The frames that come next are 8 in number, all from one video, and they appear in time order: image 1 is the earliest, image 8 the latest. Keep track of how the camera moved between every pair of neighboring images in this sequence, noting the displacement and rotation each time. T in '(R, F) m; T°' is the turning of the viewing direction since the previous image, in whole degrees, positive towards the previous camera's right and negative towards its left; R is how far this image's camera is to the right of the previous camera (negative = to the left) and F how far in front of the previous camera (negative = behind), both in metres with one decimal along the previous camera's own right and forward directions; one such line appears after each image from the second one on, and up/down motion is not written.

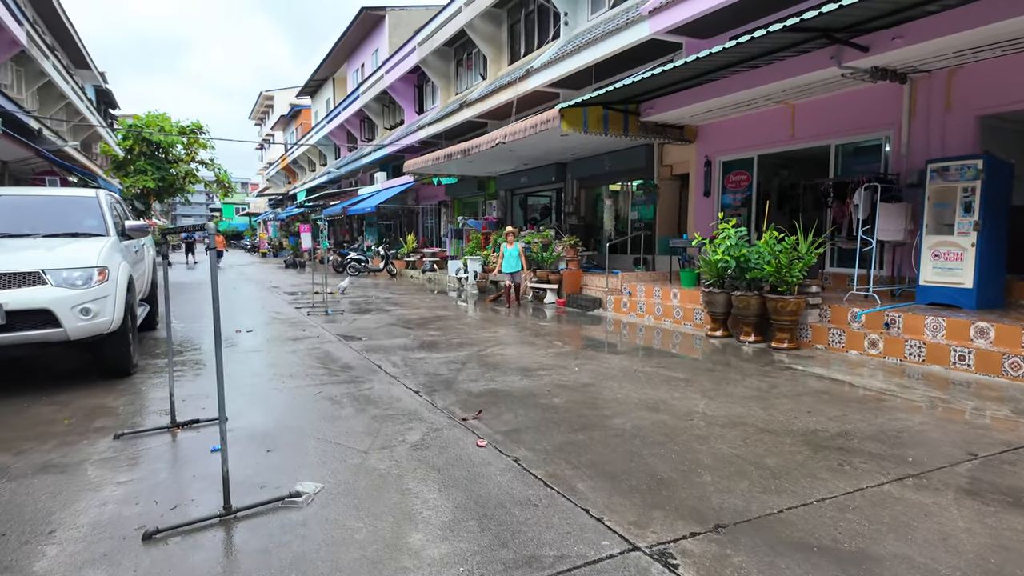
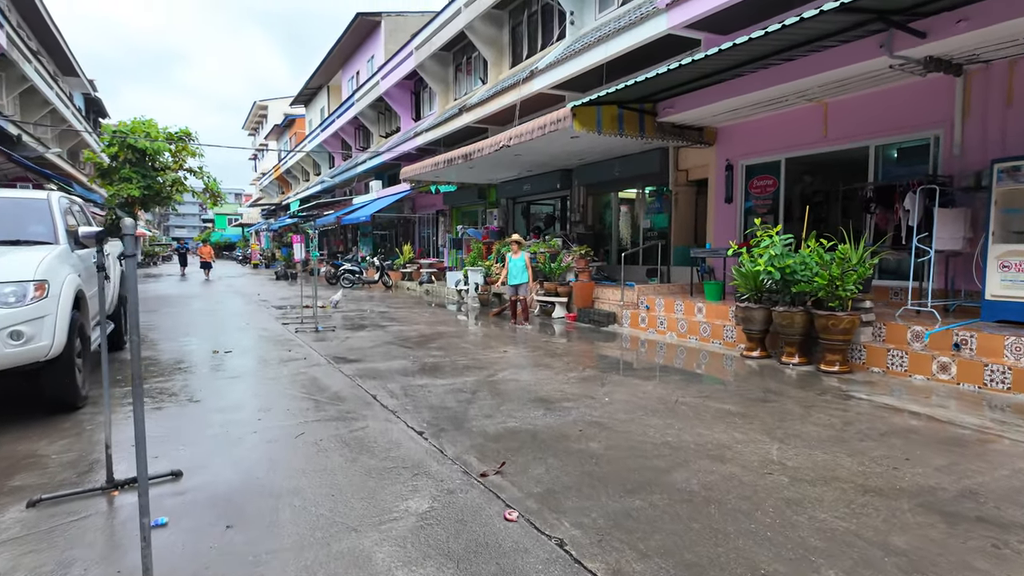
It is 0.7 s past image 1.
(-0.2, +0.8) m; 0°
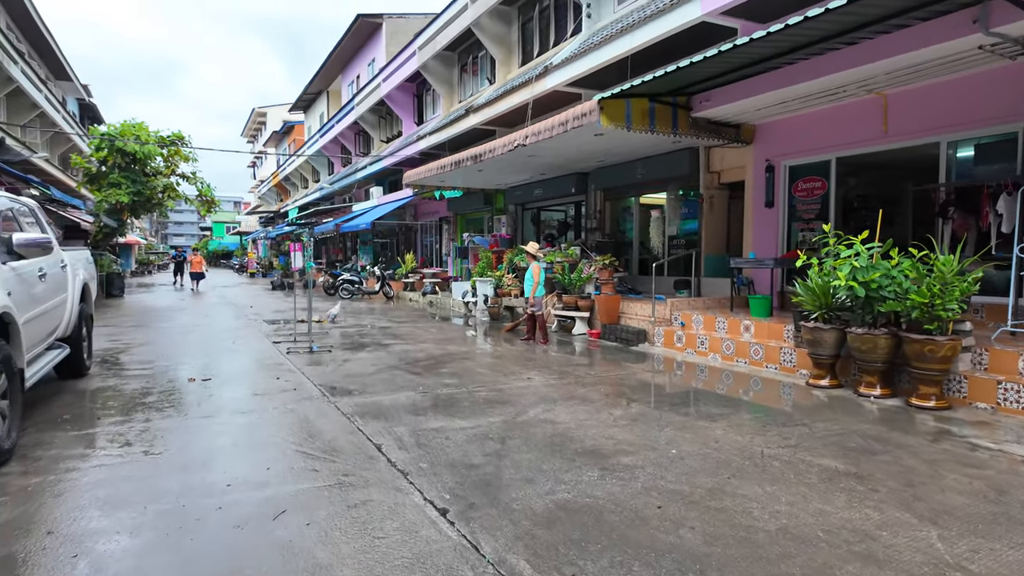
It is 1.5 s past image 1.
(-0.3, +1.0) m; 0°
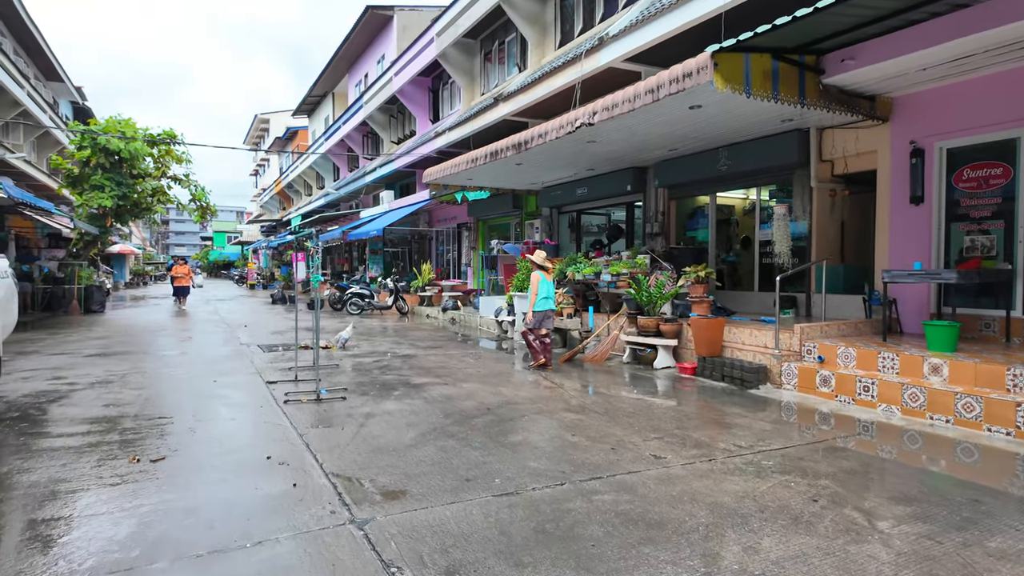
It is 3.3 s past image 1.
(-0.7, +2.1) m; 0°
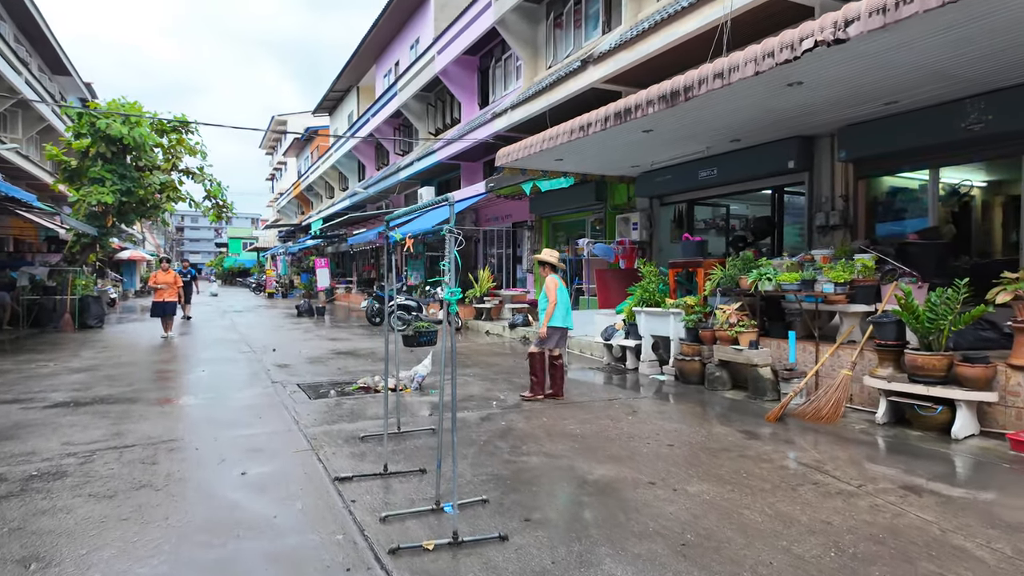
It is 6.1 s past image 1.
(-1.4, +2.7) m; -1°
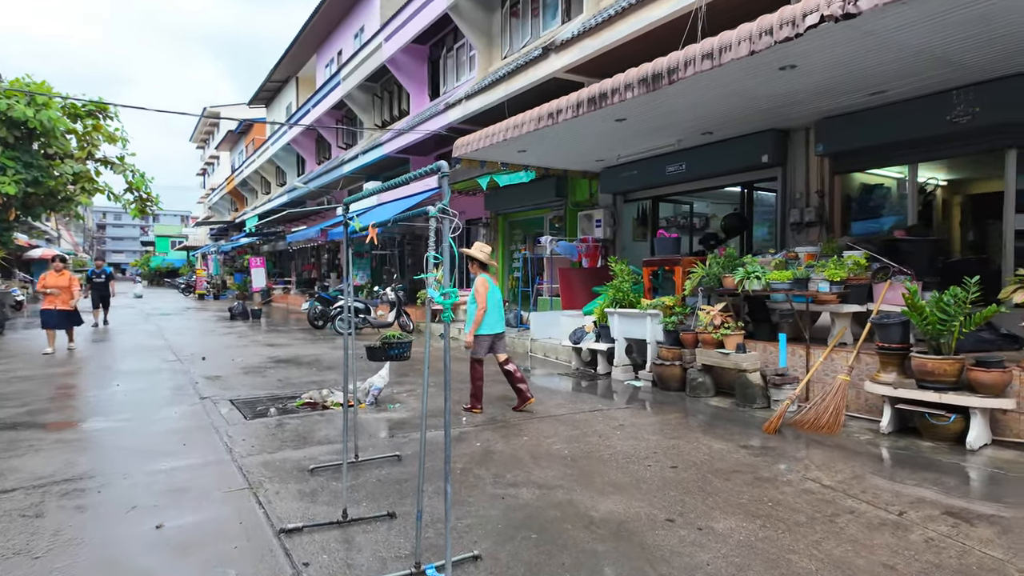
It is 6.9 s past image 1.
(-0.2, +0.6) m; +5°
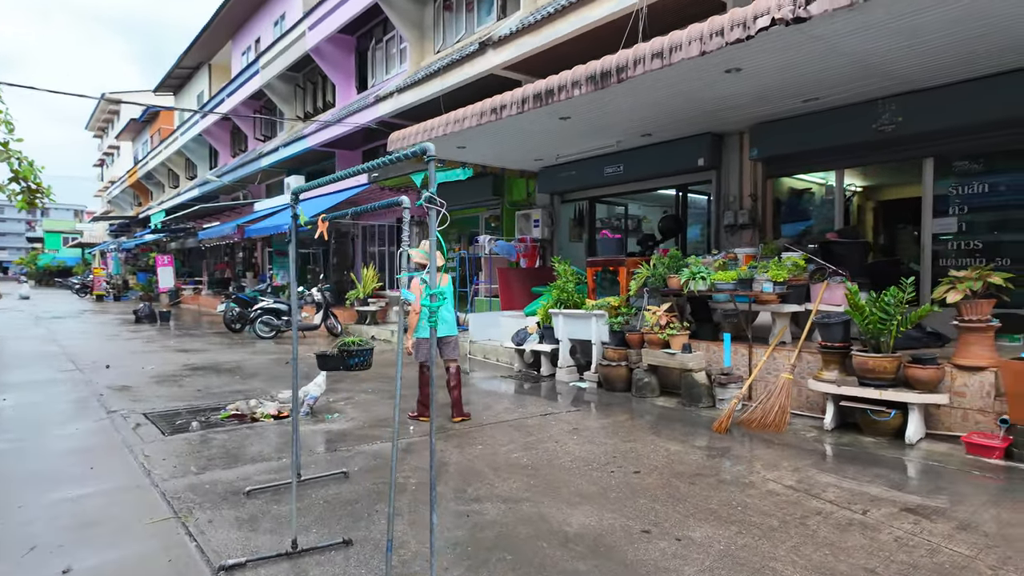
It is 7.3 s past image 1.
(-0.2, +0.2) m; +7°
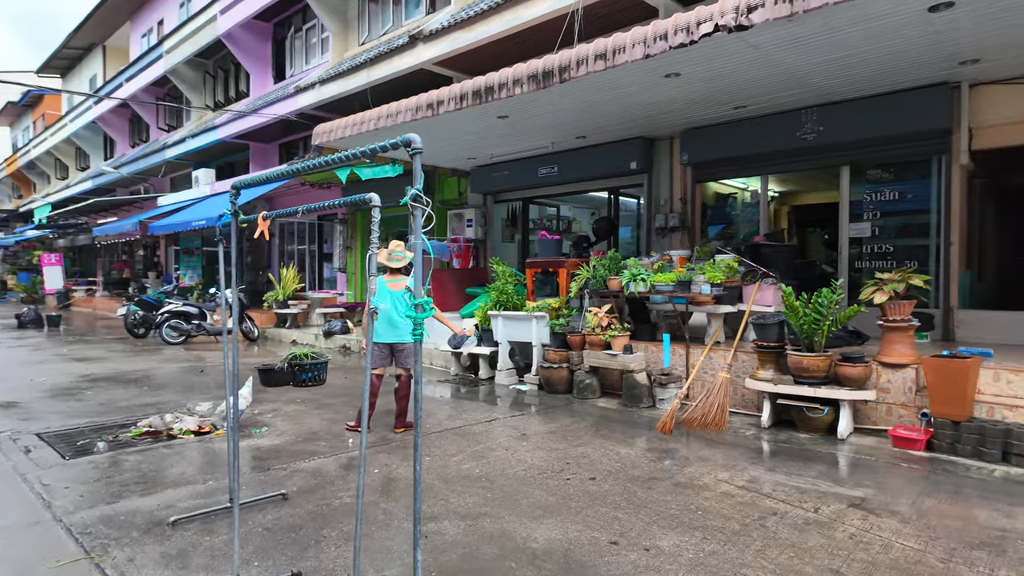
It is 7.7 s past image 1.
(-0.2, +0.2) m; +8°
